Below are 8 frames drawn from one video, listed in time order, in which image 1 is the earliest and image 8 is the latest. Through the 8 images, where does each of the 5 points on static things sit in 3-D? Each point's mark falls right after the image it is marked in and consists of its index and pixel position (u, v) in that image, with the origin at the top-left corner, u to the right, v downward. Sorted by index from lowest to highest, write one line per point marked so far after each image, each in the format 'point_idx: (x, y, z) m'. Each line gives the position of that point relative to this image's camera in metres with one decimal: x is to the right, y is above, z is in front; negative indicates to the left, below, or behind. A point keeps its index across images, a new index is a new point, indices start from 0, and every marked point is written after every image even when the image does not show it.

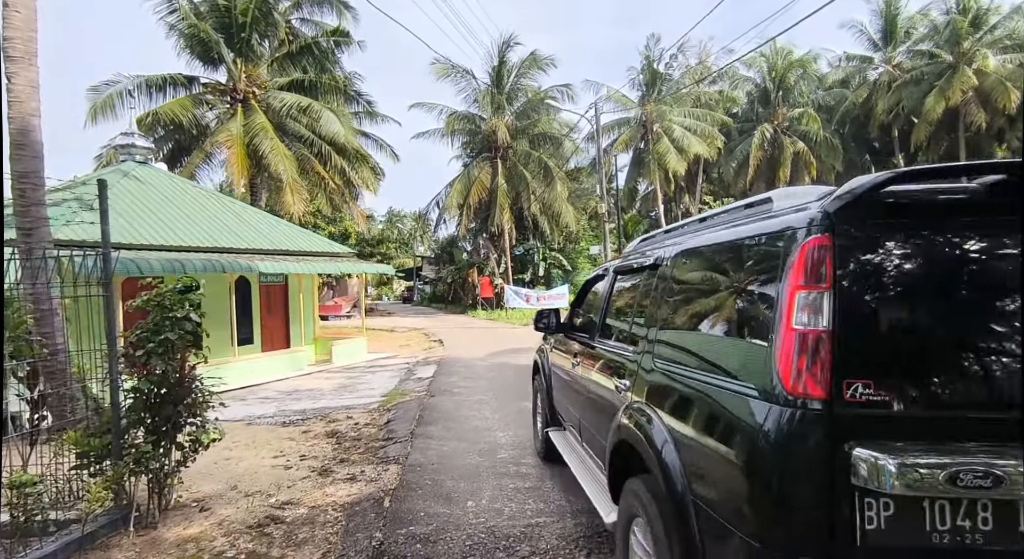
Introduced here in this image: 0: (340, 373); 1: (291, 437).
0: (-3.2, -1.8, +10.6) m
1: (-2.3, -1.7, +5.9) m
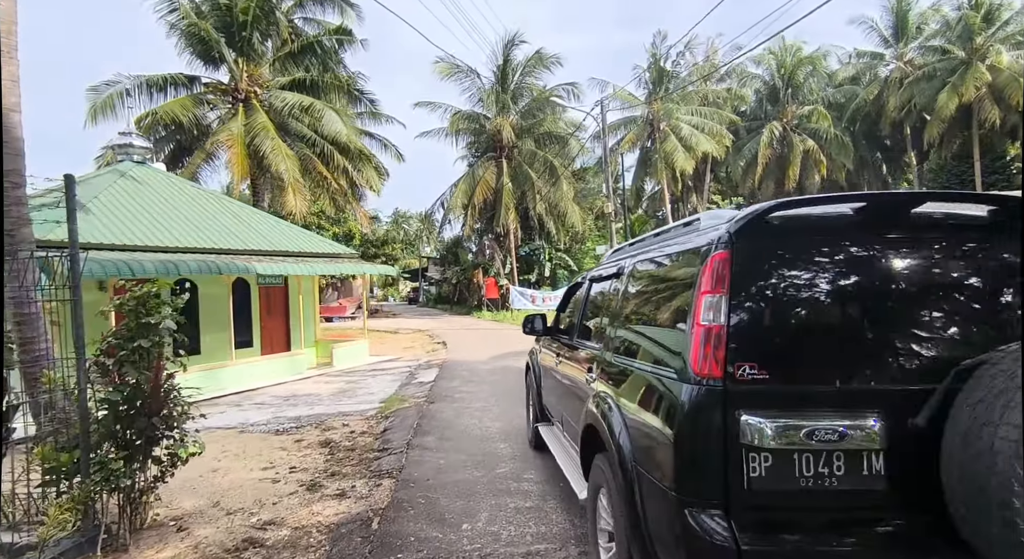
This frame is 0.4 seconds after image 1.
0: (-3.2, -1.8, +10.3) m
1: (-2.3, -1.7, +5.6) m
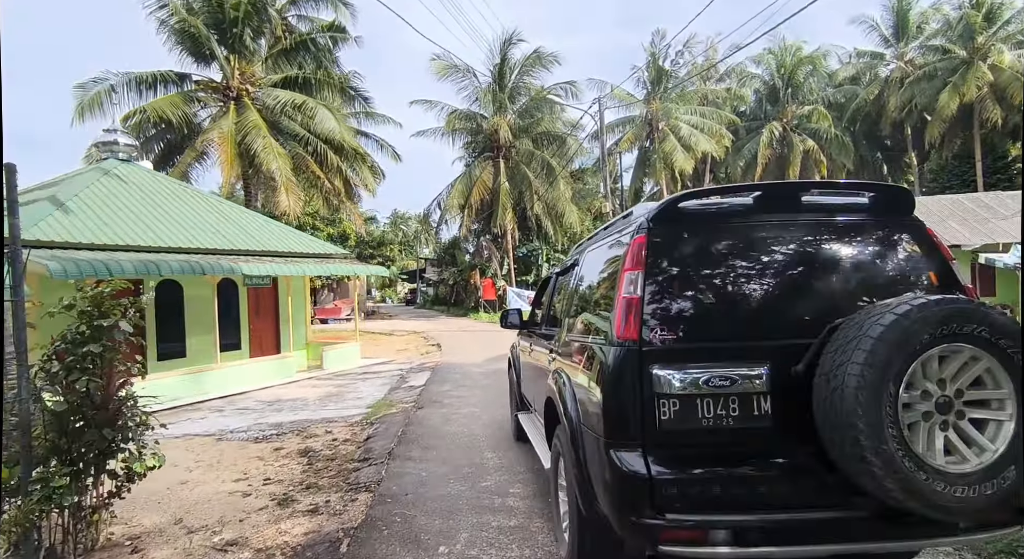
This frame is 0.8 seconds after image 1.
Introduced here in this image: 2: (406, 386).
0: (-3.3, -1.8, +10.0) m
1: (-2.4, -1.7, +5.4) m
2: (-1.7, -1.7, +9.0) m
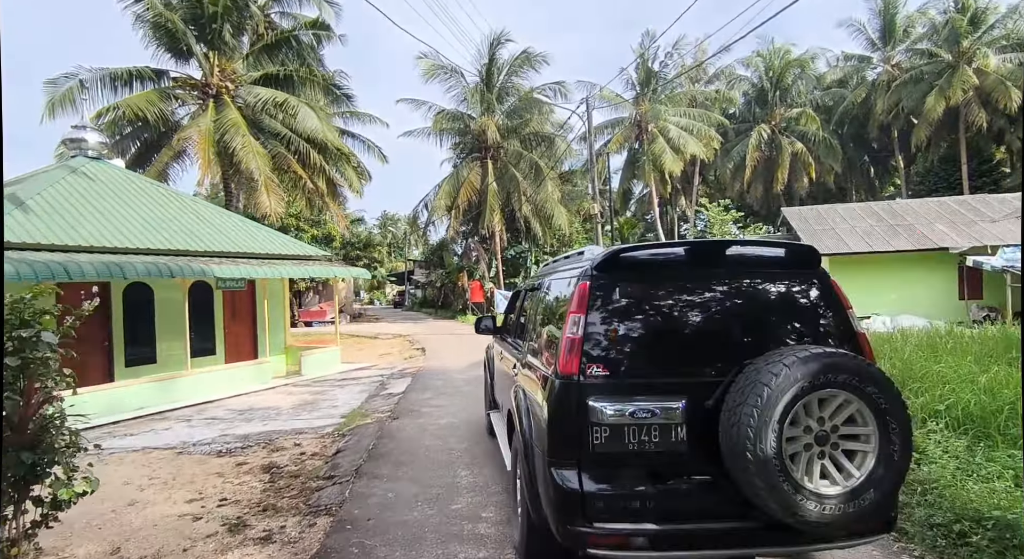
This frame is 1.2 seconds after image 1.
0: (-3.5, -1.9, +9.7) m
1: (-2.6, -1.7, +5.0) m
2: (-2.0, -1.8, +8.6) m
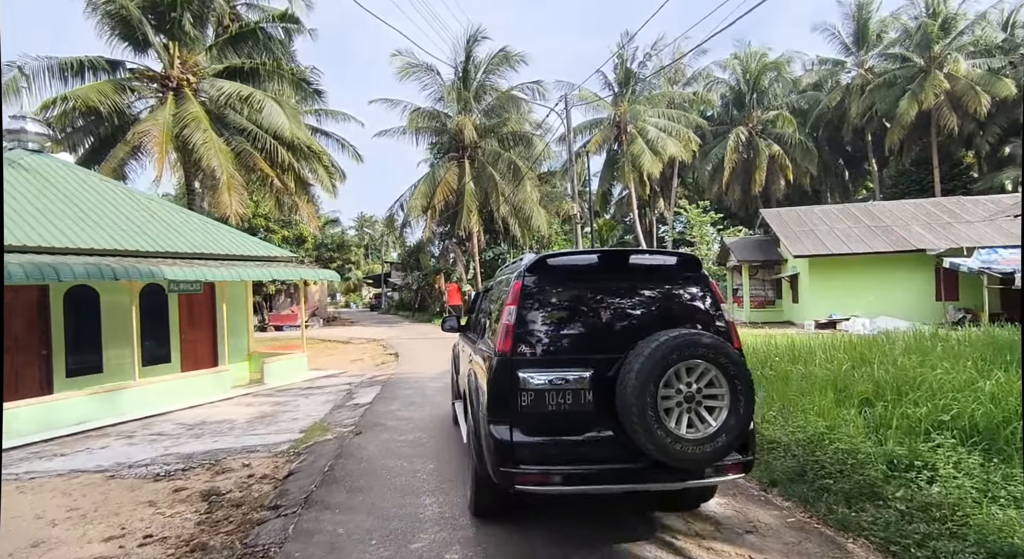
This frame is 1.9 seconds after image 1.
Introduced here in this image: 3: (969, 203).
0: (-3.9, -1.9, +9.0) m
1: (-2.8, -1.7, +4.4) m
2: (-2.3, -1.8, +8.0) m
3: (+16.1, +2.7, +19.9) m
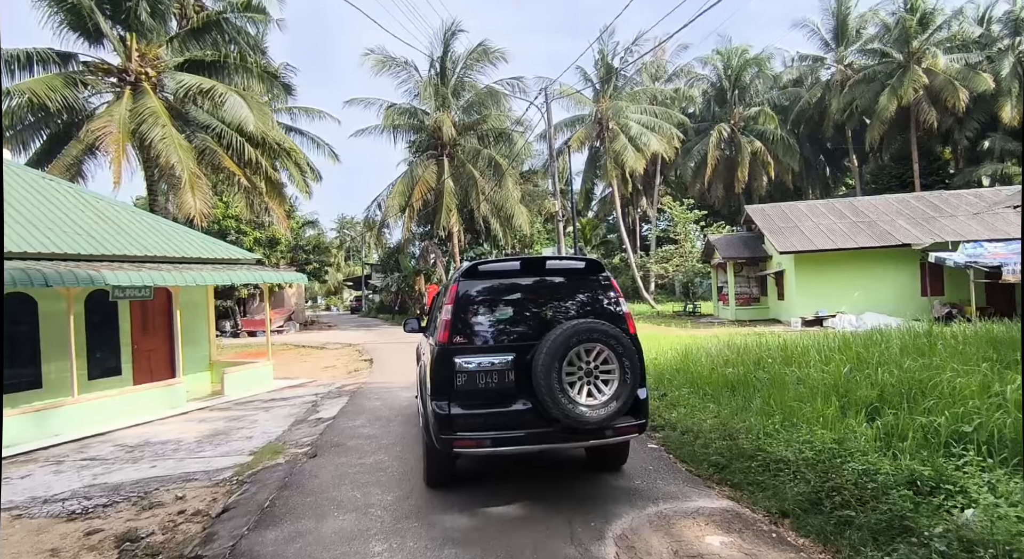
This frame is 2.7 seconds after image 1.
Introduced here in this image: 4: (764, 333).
0: (-4.3, -2.0, +8.3) m
1: (-3.0, -1.8, +3.7) m
2: (-2.6, -1.8, +7.4) m
3: (+15.4, +2.9, +19.7) m
4: (+6.1, -1.3, +13.7) m
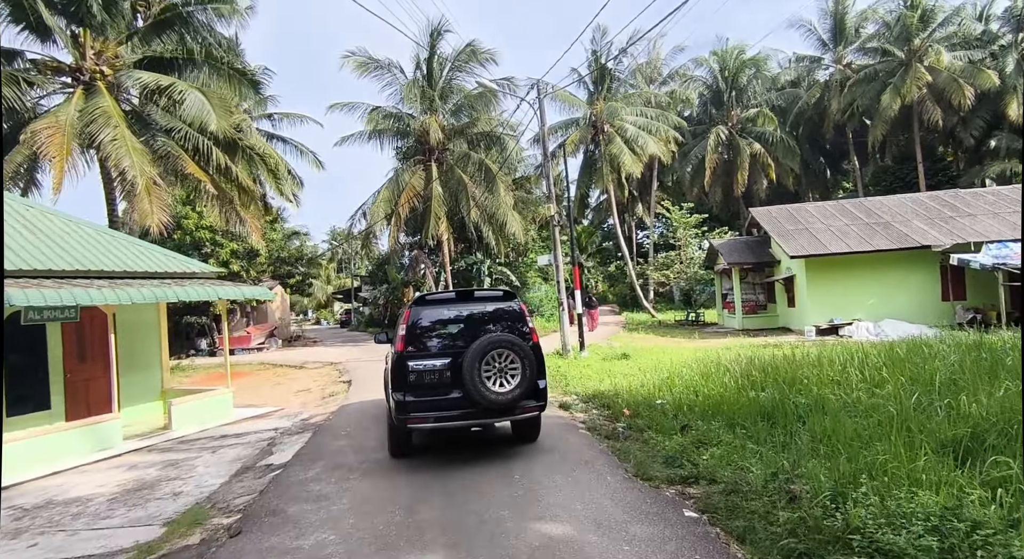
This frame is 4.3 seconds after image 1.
0: (-4.4, -2.2, +7.0) m
1: (-3.1, -1.9, +2.4) m
2: (-2.7, -2.0, +6.1) m
3: (+15.2, +2.8, +18.7) m
4: (+5.9, -1.5, +12.4) m
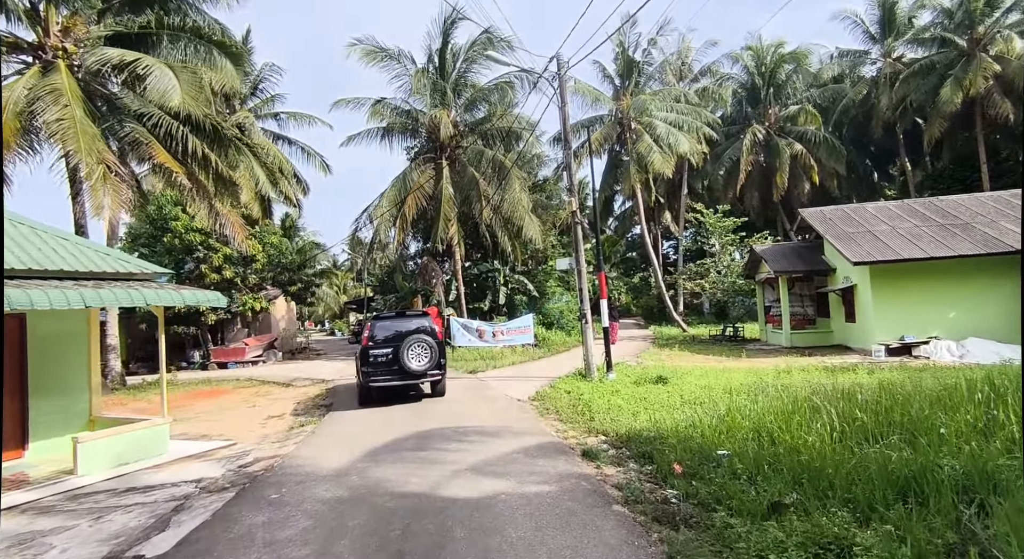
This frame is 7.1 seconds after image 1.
0: (-4.3, -2.2, +5.0) m
1: (-3.2, -1.8, +0.4) m
2: (-2.7, -2.0, +4.0) m
3: (+15.7, +2.4, +16.0) m
4: (+6.2, -1.6, +10.1) m
